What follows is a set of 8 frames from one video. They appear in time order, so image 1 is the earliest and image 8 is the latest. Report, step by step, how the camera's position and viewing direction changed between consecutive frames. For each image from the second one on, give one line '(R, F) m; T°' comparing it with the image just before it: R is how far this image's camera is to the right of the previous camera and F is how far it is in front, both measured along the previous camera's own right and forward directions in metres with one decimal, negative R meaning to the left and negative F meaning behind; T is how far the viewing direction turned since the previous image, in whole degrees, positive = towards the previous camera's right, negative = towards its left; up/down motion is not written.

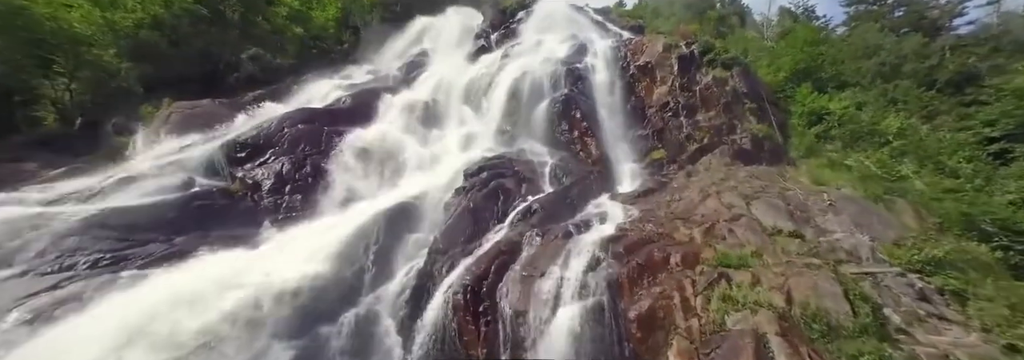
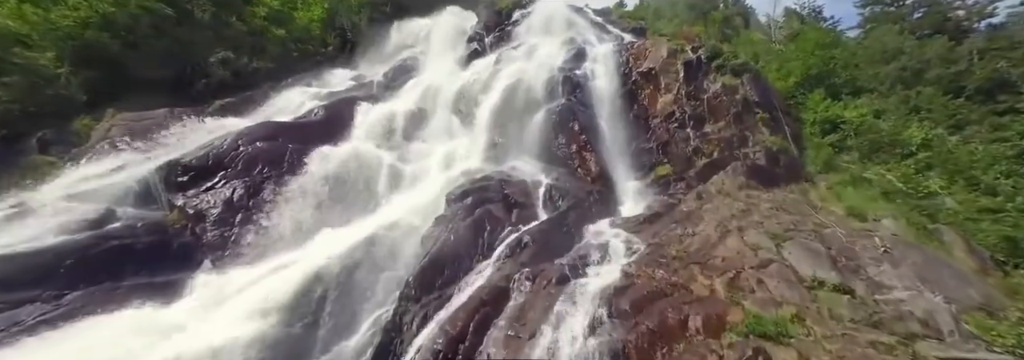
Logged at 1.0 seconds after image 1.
(+0.3, +1.5) m; 0°
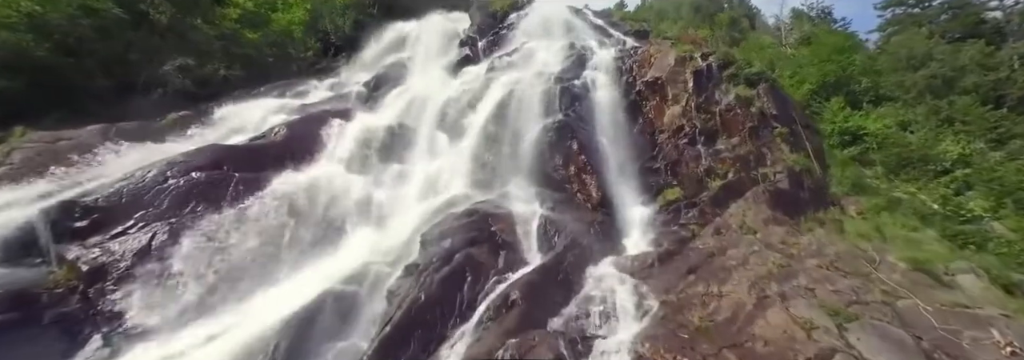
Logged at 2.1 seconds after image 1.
(+0.3, +1.8) m; 0°
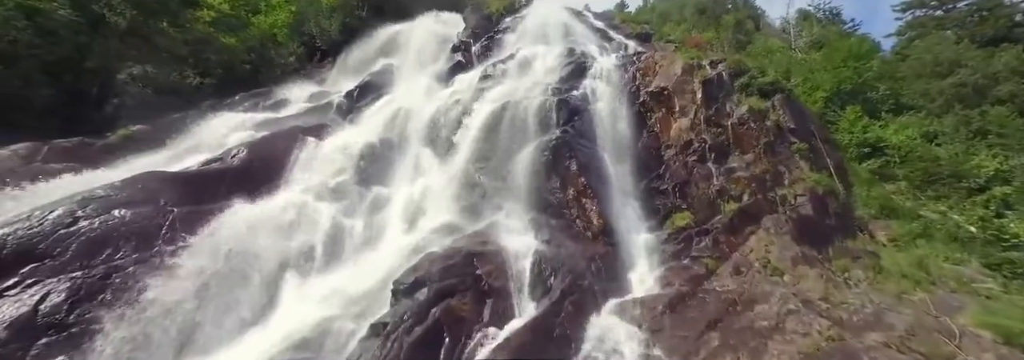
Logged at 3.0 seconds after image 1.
(+0.2, +1.4) m; 0°
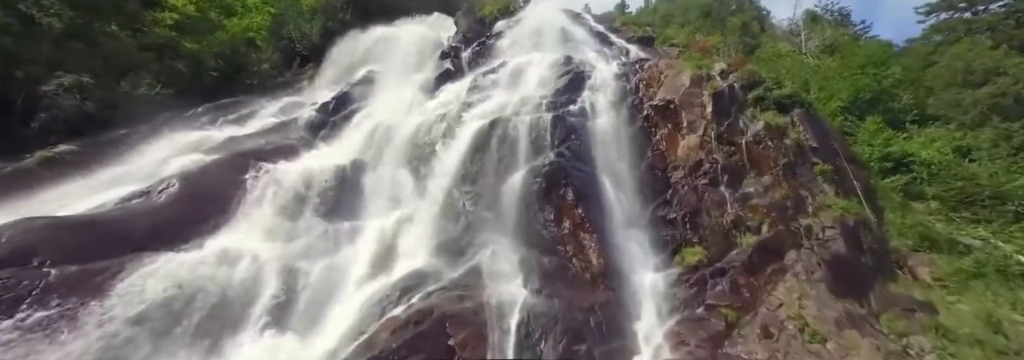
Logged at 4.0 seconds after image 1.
(+0.3, +1.6) m; 0°
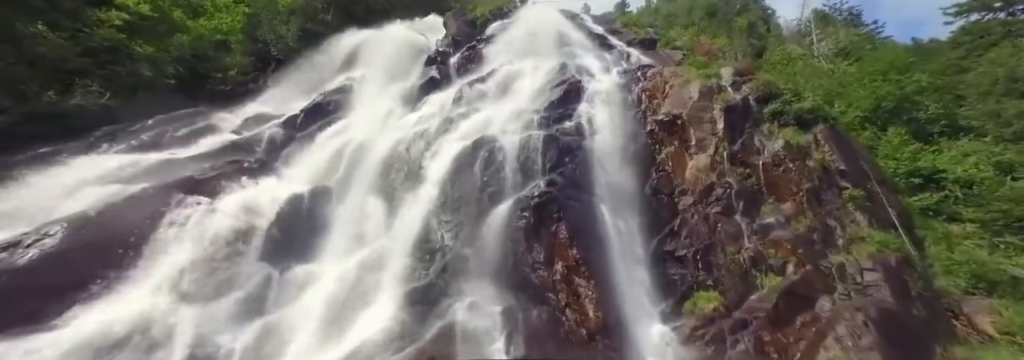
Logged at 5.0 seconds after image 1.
(+0.4, +1.6) m; 0°
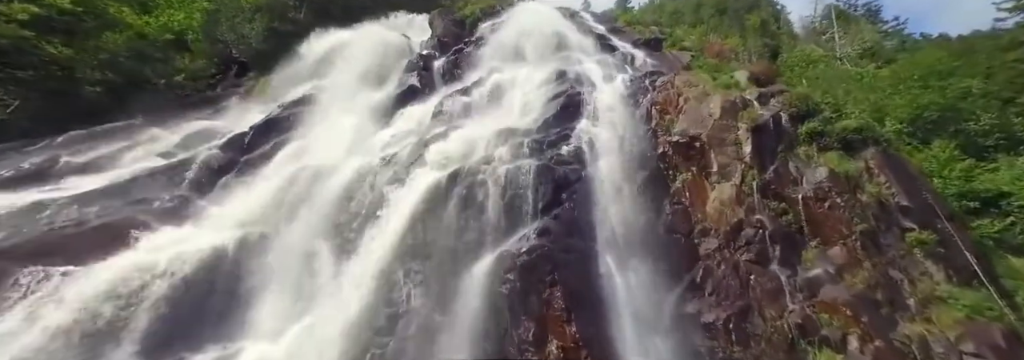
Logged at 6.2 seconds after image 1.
(+0.3, +2.1) m; 0°
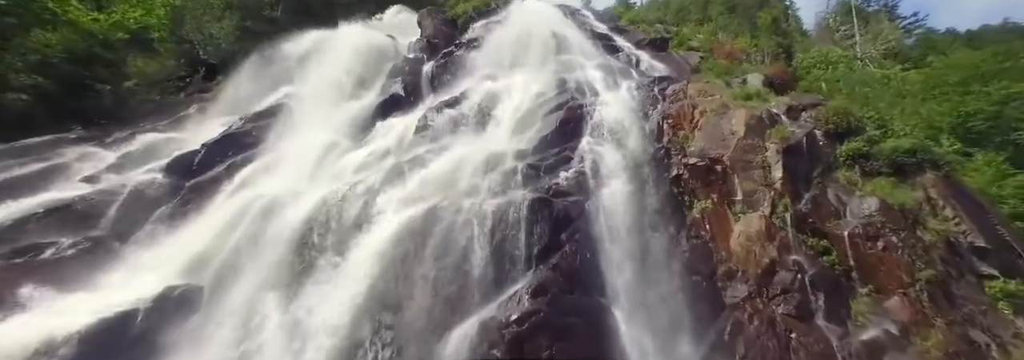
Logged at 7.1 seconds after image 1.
(+0.2, +1.6) m; 0°
